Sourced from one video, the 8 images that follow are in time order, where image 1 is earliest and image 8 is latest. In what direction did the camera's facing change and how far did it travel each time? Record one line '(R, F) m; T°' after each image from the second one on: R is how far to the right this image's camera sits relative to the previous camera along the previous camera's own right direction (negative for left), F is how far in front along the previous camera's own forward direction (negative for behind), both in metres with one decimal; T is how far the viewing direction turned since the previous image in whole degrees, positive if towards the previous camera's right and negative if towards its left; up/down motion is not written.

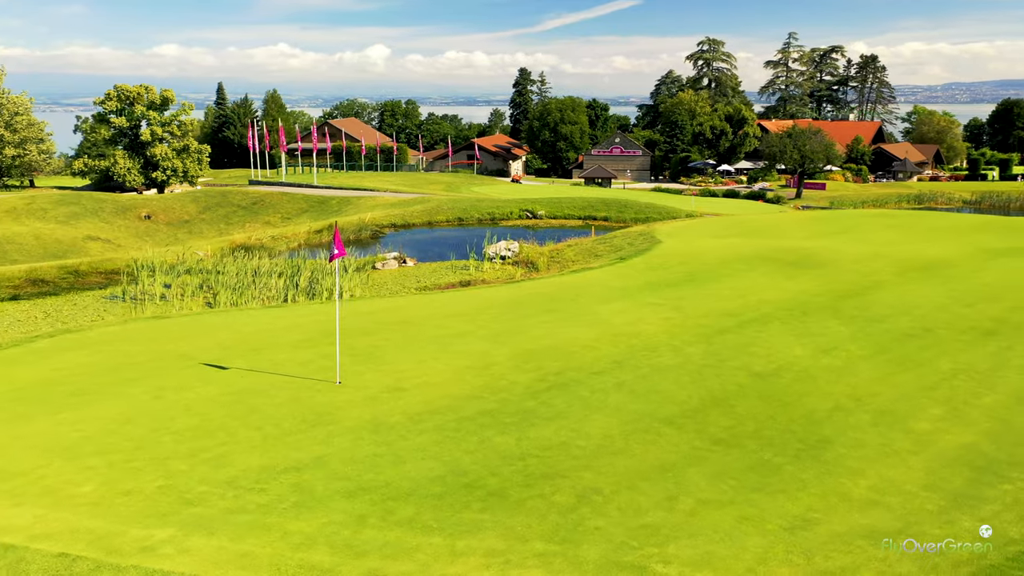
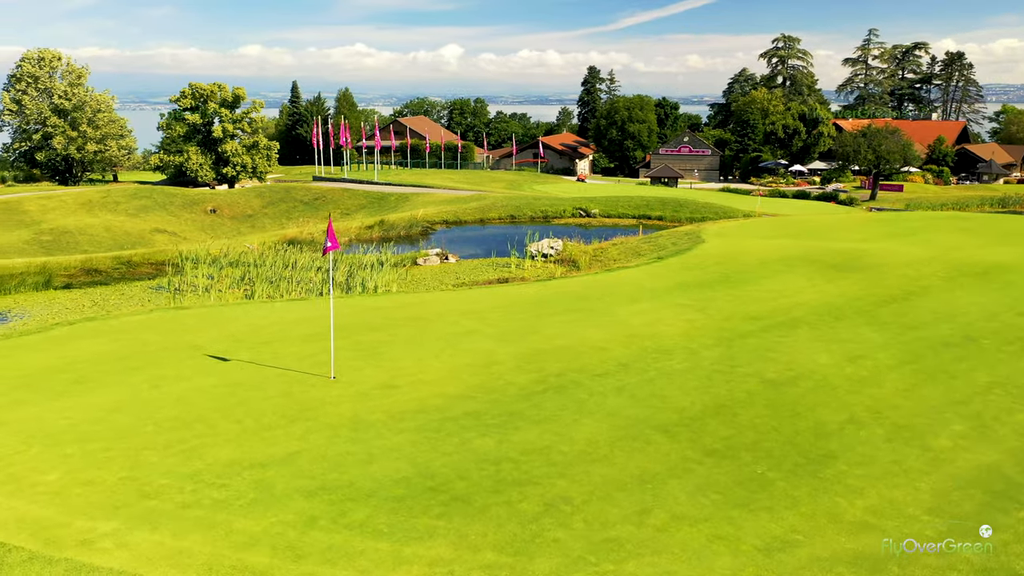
(+1.0, +0.4) m; -5°
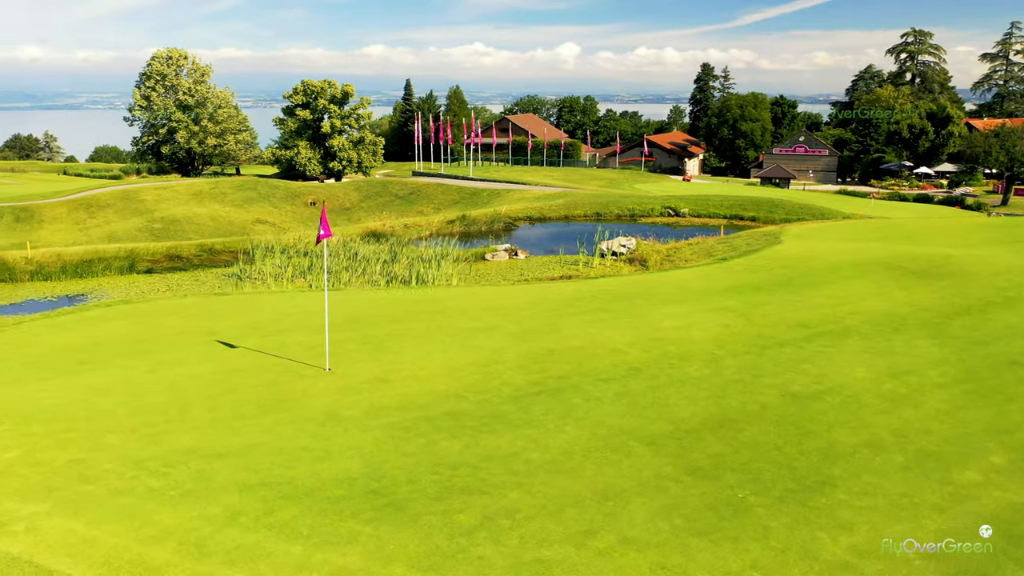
(+1.4, +0.7) m; -8°
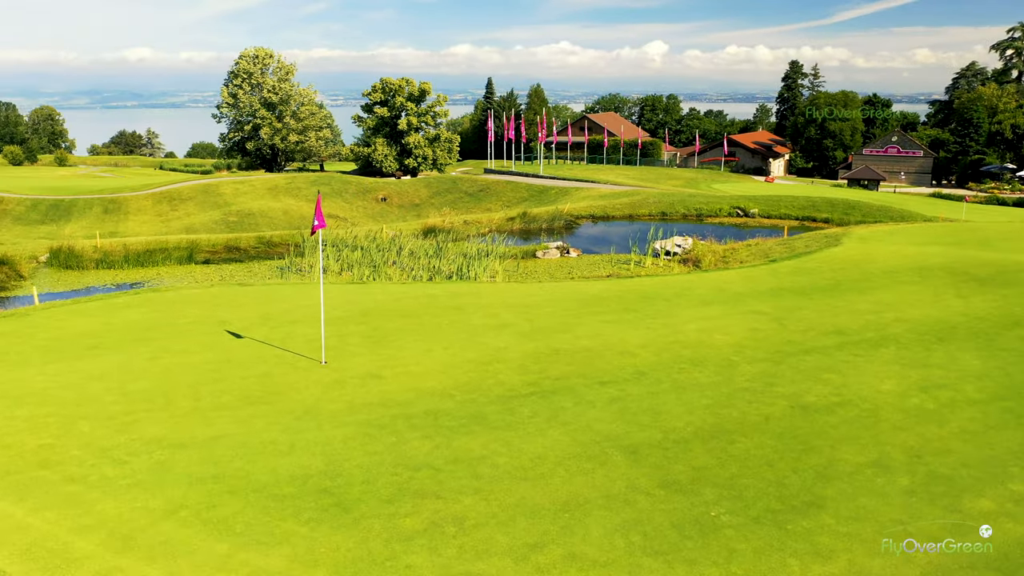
(+1.1, +0.5) m; -6°
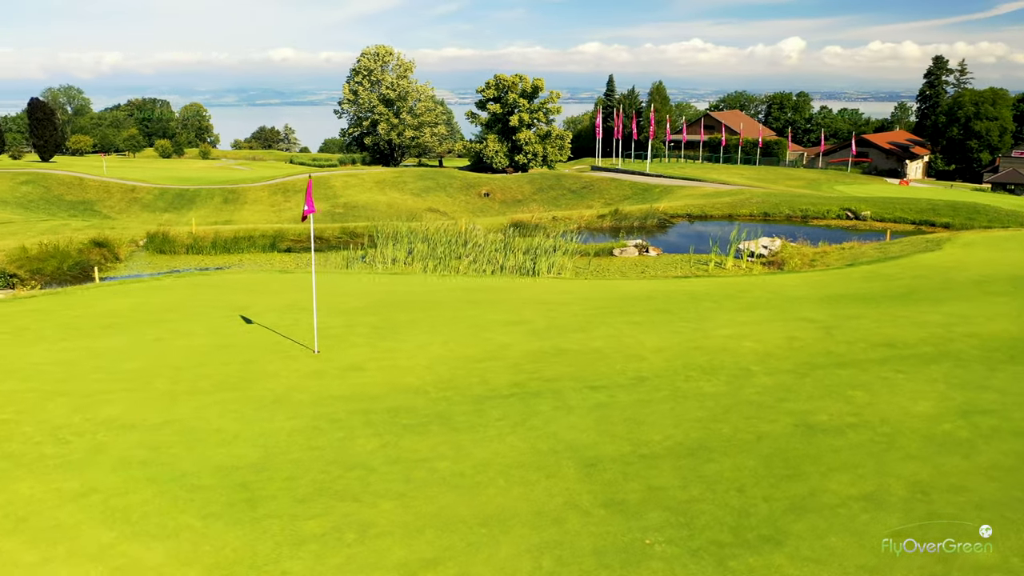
(+1.5, +0.7) m; -8°
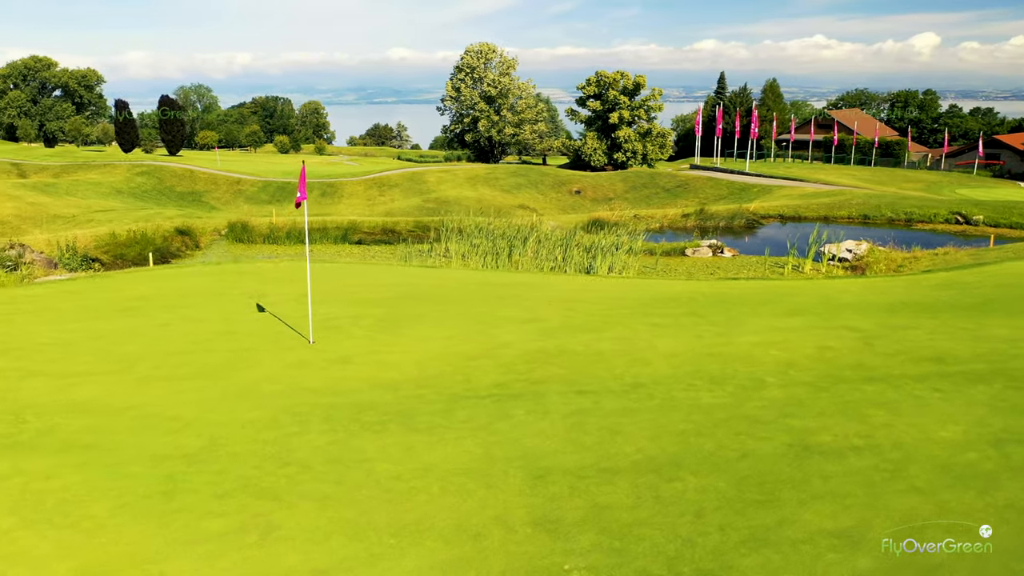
(+1.3, +0.7) m; -7°
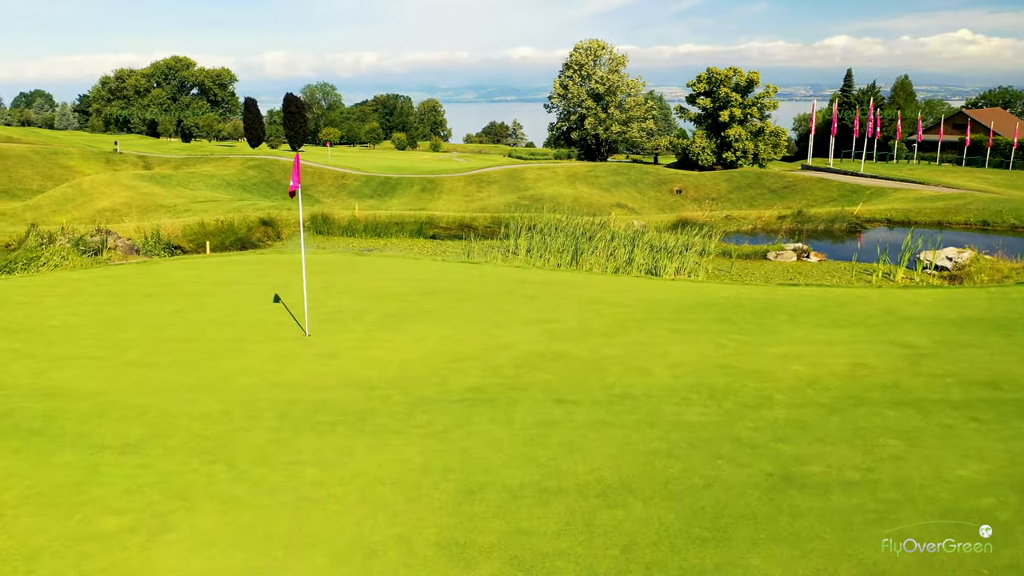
(+1.3, +0.7) m; -8°
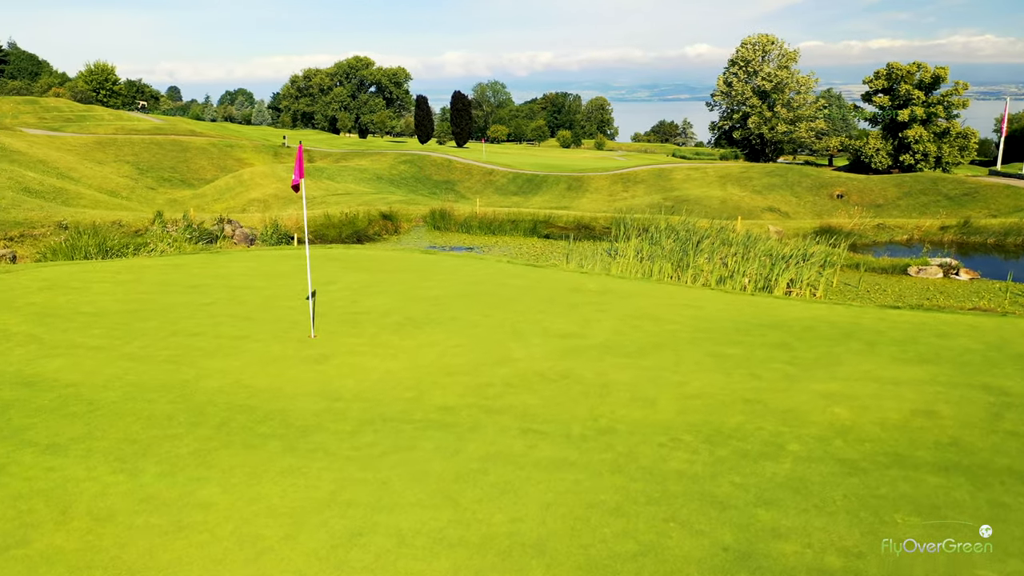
(+1.7, +1.1) m; -11°
